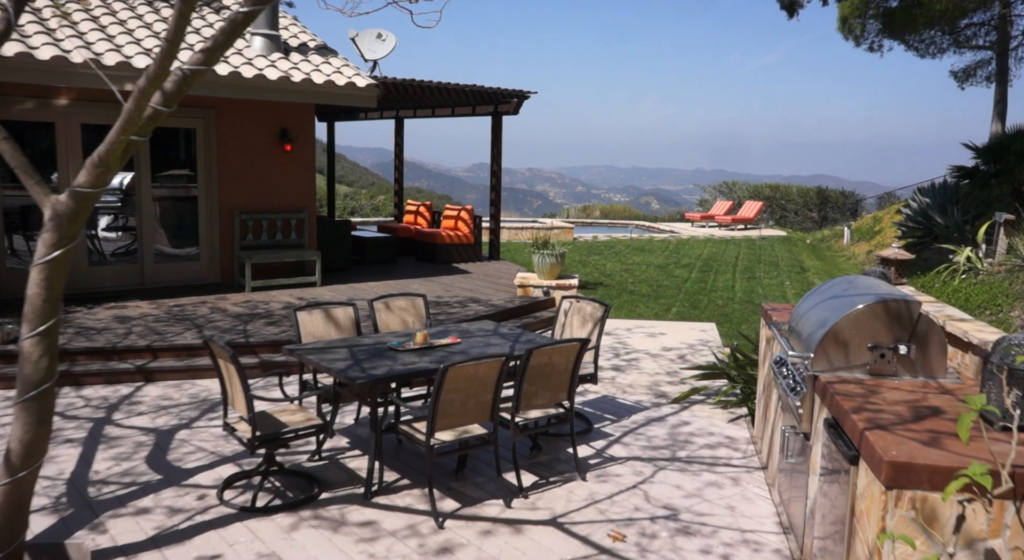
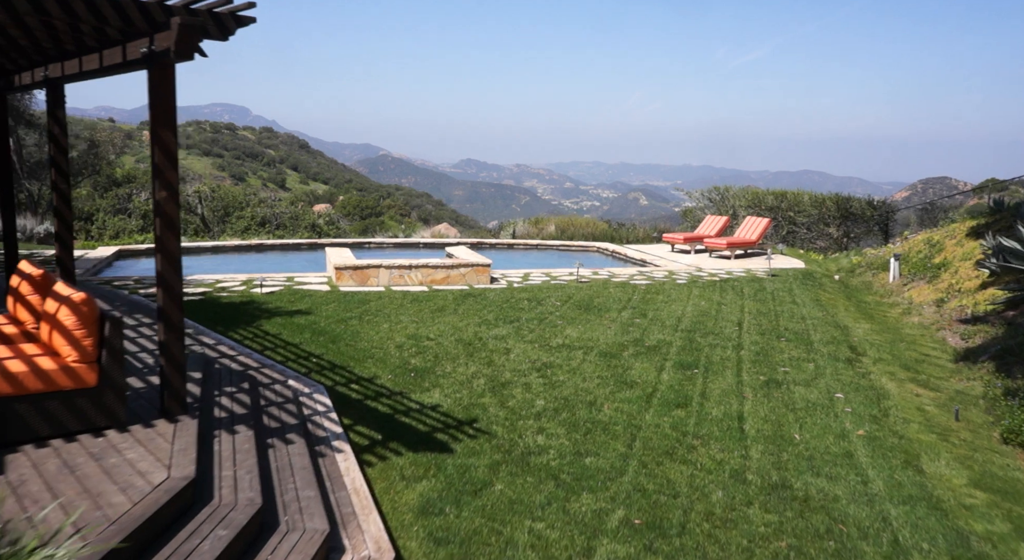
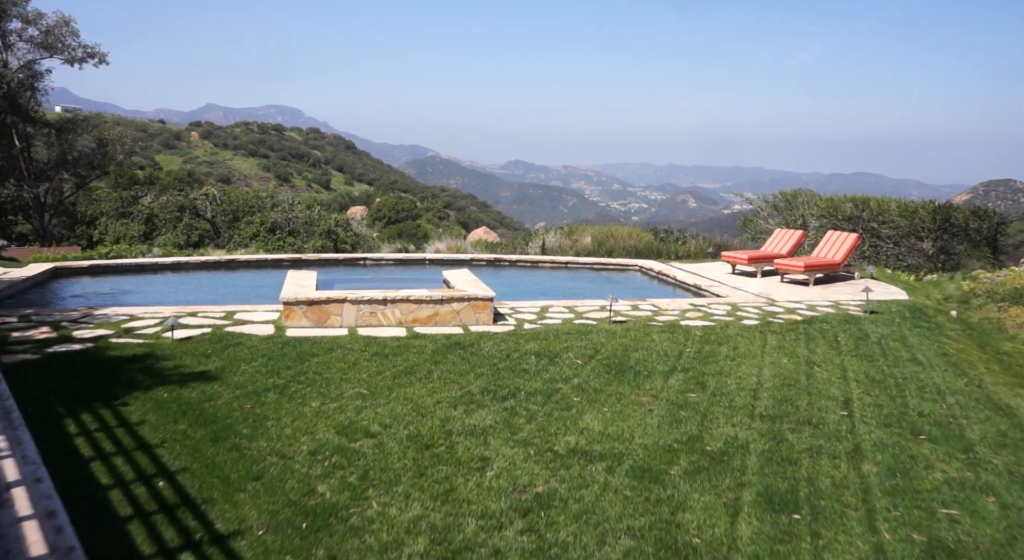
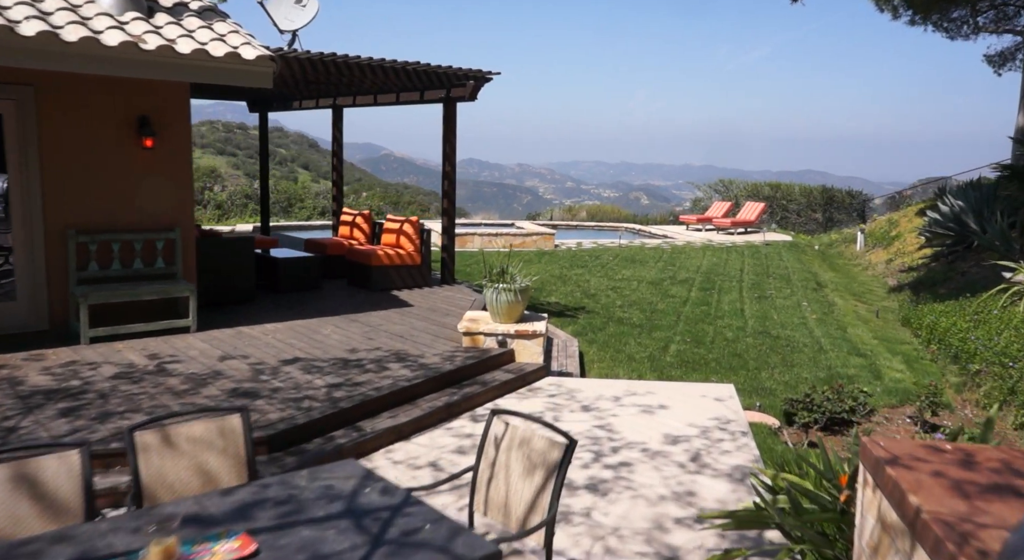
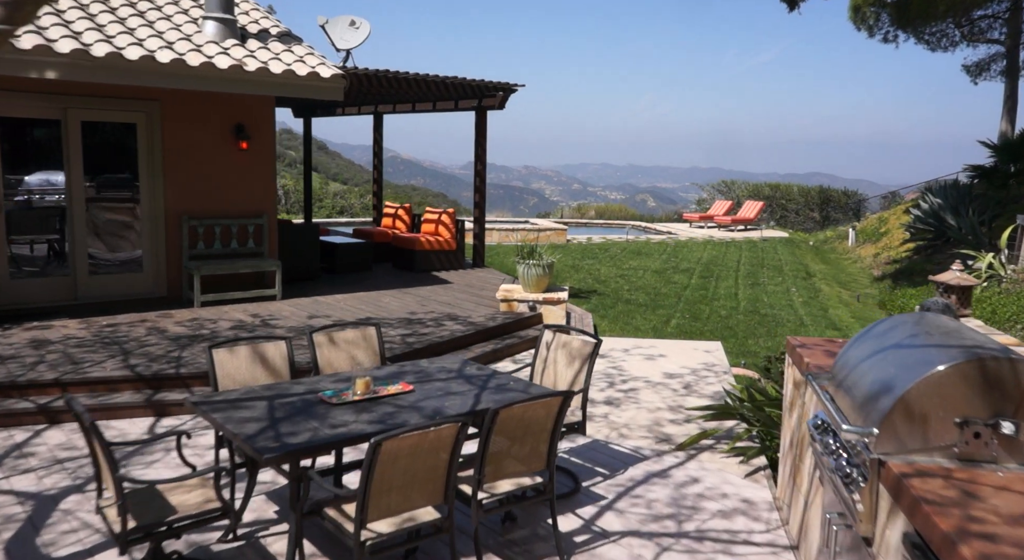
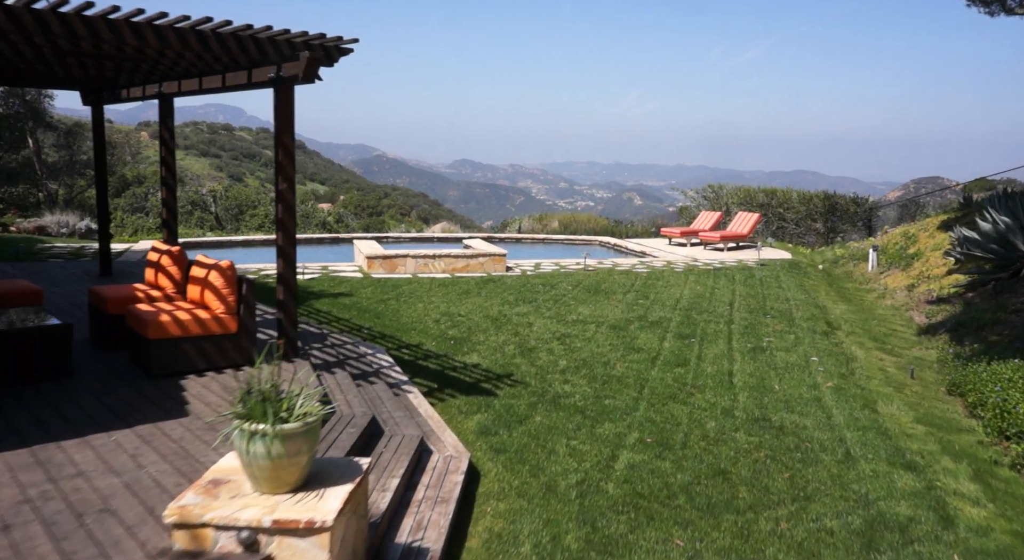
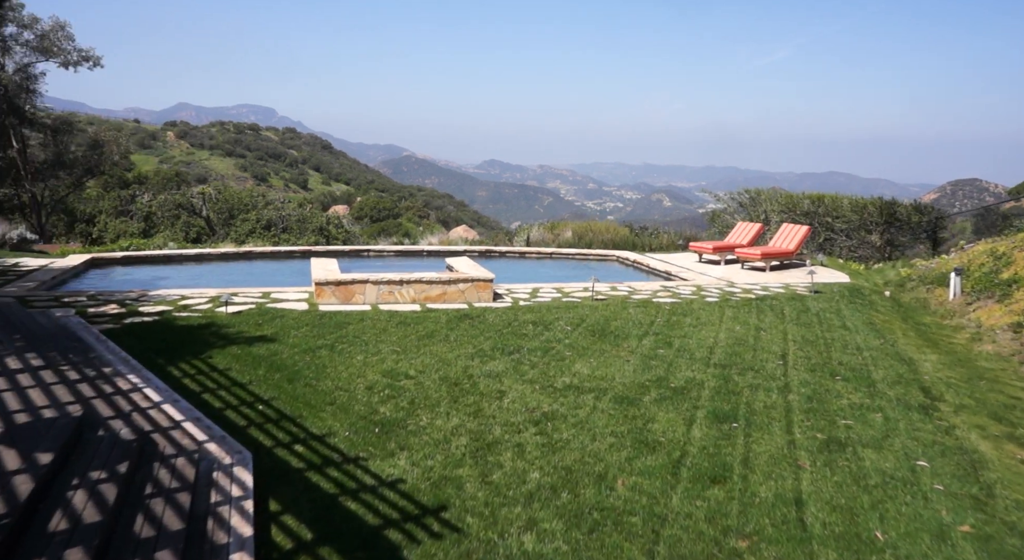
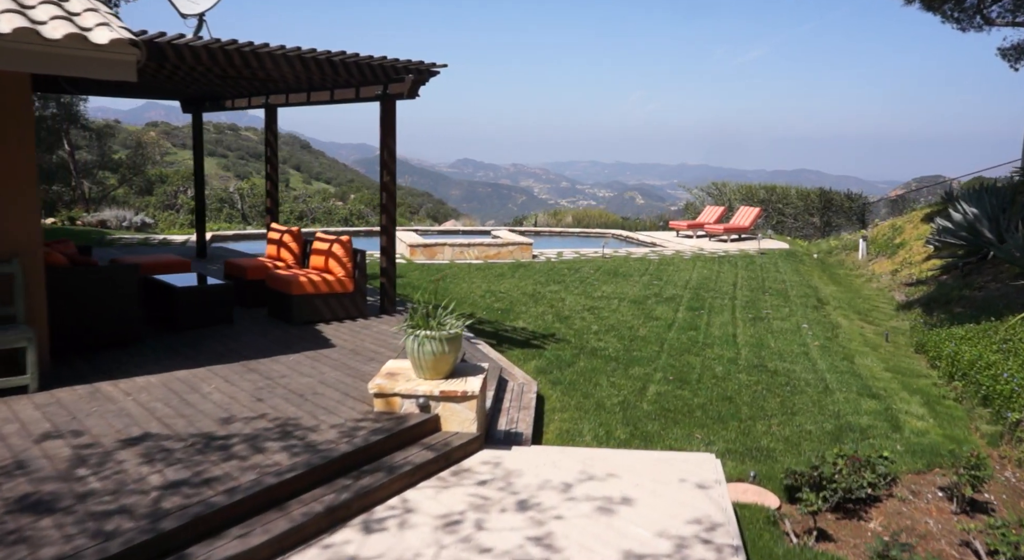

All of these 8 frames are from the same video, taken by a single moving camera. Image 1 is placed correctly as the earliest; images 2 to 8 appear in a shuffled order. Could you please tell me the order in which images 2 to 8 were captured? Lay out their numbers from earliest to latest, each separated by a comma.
5, 4, 8, 6, 2, 7, 3
